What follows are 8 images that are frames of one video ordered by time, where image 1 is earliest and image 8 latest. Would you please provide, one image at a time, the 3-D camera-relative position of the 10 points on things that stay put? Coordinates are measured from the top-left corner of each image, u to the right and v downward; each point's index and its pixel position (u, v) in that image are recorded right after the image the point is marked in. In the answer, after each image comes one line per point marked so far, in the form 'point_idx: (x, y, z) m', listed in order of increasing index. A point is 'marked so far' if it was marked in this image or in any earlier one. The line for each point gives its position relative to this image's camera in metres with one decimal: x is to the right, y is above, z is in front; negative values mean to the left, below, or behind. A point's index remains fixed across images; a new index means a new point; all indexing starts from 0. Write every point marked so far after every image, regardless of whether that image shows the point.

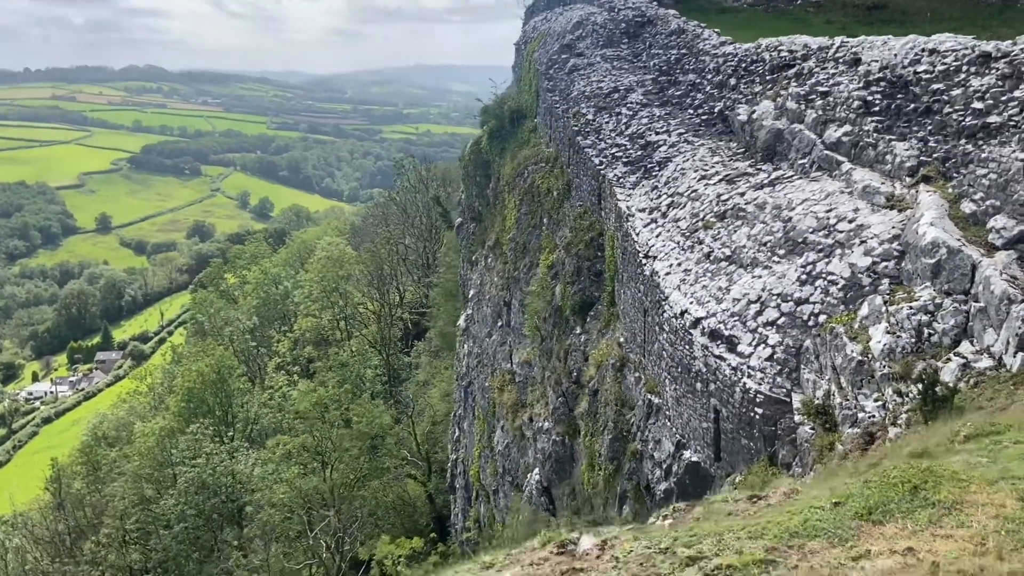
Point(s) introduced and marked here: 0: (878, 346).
0: (+3.1, -0.5, +7.0) m
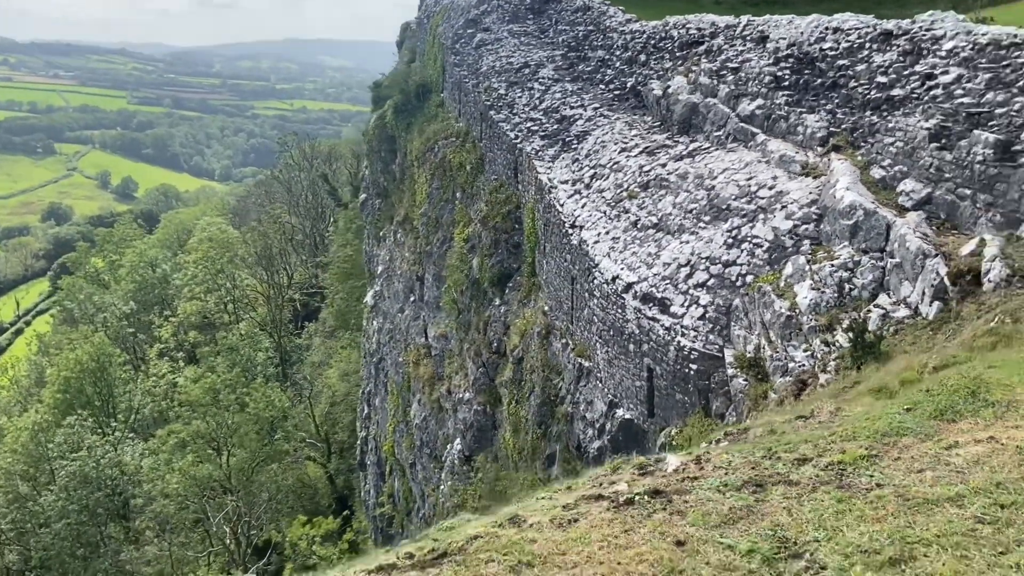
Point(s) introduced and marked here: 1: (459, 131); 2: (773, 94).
0: (+2.7, -0.1, +7.6) m
1: (-1.1, +3.6, +18.7) m
2: (+3.3, +2.5, +10.4) m
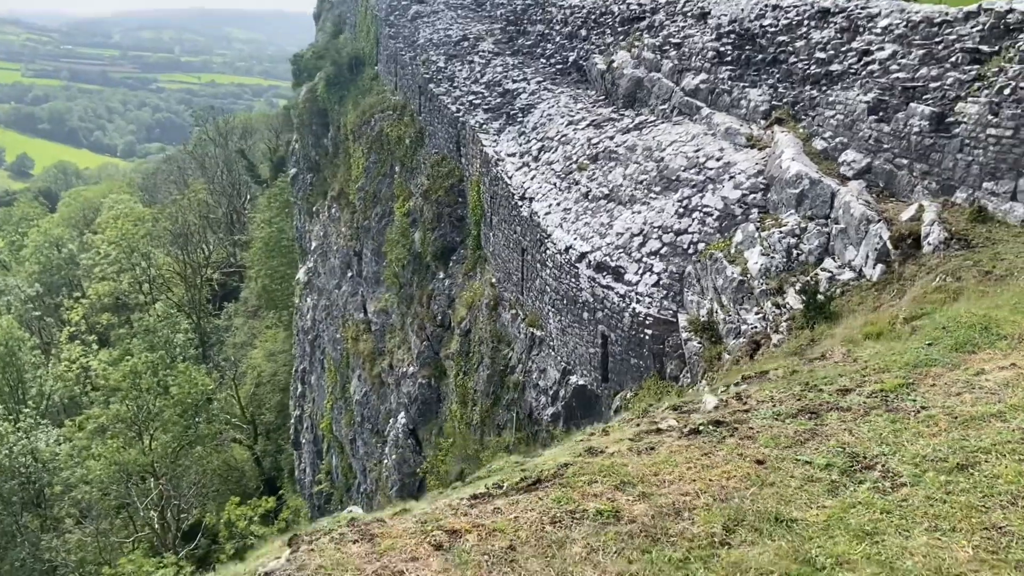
0: (+2.4, +0.2, +8.0) m
1: (-2.6, +4.2, +18.5) m
2: (+2.7, +2.9, +10.8) m
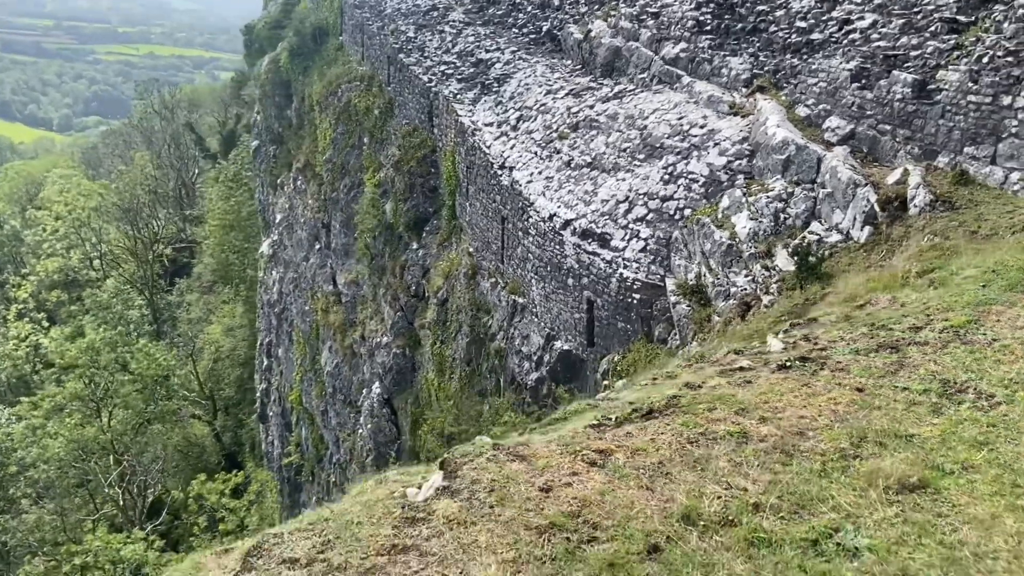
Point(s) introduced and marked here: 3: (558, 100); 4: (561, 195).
0: (+2.3, +0.6, +8.2) m
1: (-3.3, +4.8, +18.3) m
2: (+2.5, +3.3, +10.9) m
3: (+0.7, +2.7, +12.0) m
4: (+0.6, +1.2, +10.3) m
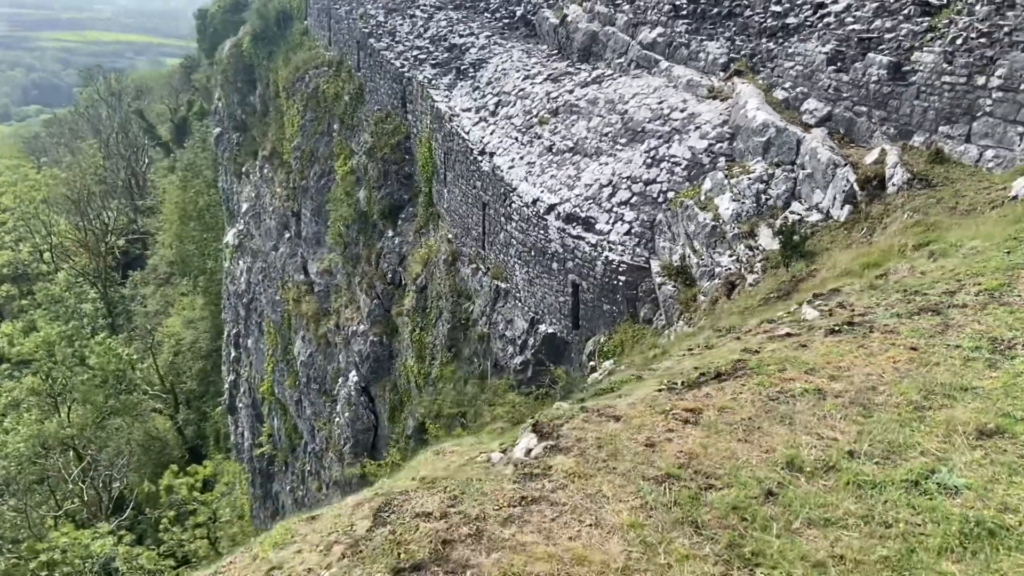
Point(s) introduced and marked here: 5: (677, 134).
0: (+2.2, +0.8, +8.5) m
1: (-4.0, +5.1, +18.2) m
2: (+2.2, +3.6, +11.1) m
3: (+0.3, +3.0, +12.0) m
4: (+0.4, +1.4, +10.5) m
5: (+1.9, +1.8, +9.6) m
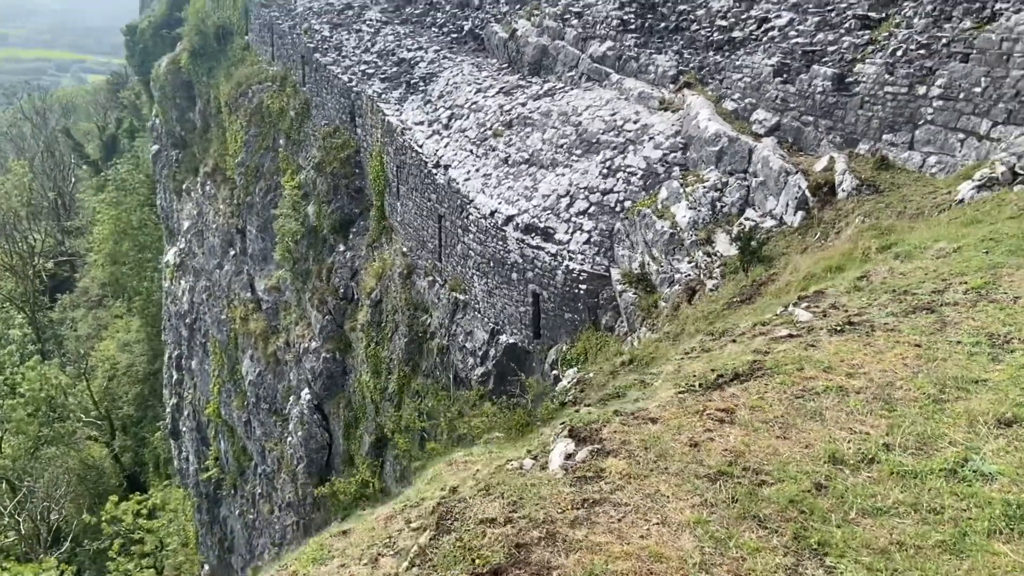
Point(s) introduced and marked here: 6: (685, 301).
0: (+1.8, +0.7, +8.7) m
1: (-5.2, +4.7, +18.0) m
2: (+1.5, +3.5, +11.3) m
3: (-0.4, +2.8, +12.1) m
4: (-0.1, +1.2, +10.5) m
5: (+1.4, +1.7, +9.8) m
6: (+1.7, -0.1, +8.1) m
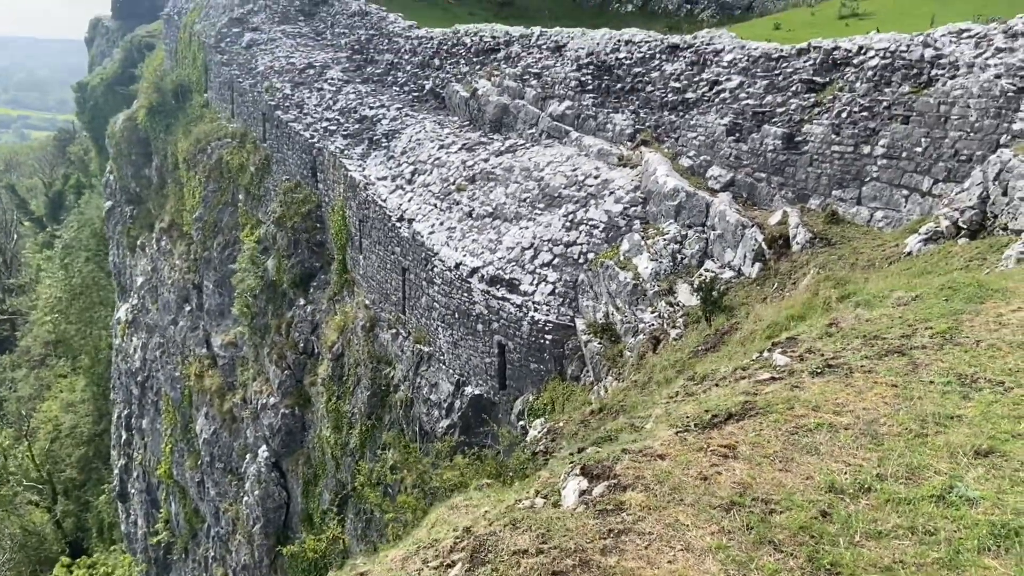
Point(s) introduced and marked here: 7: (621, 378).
0: (+1.5, +0.2, +9.0) m
1: (-6.2, +3.5, +18.0) m
2: (+1.0, +2.8, +11.8) m
3: (-0.9, +2.0, +12.4) m
4: (-0.6, +0.6, +10.7) m
5: (+1.0, +1.1, +10.1) m
6: (+1.4, -0.6, +8.3) m
7: (+1.1, -0.9, +8.1) m
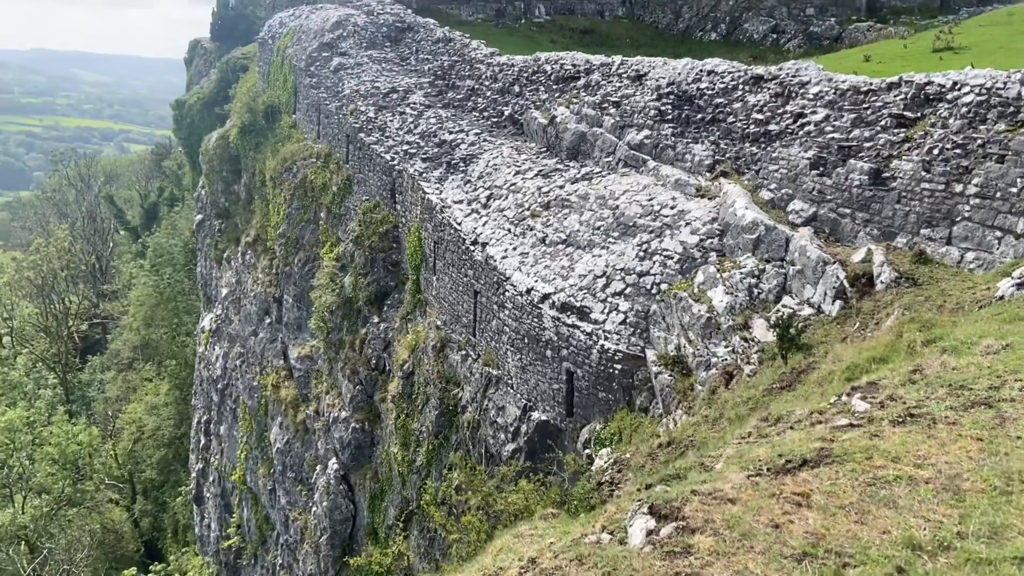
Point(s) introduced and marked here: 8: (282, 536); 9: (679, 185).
0: (+2.3, -0.2, +8.8) m
1: (-4.4, +3.1, +18.6) m
2: (+2.1, +2.3, +11.7) m
3: (+0.2, +1.6, +12.5) m
4: (+0.4, +0.2, +10.8) m
5: (+1.9, +0.7, +10.1) m
6: (+2.1, -1.0, +8.1) m
7: (+1.8, -1.2, +8.0) m
8: (-4.7, -5.2, +17.0) m
9: (+2.2, +1.3, +10.8) m
